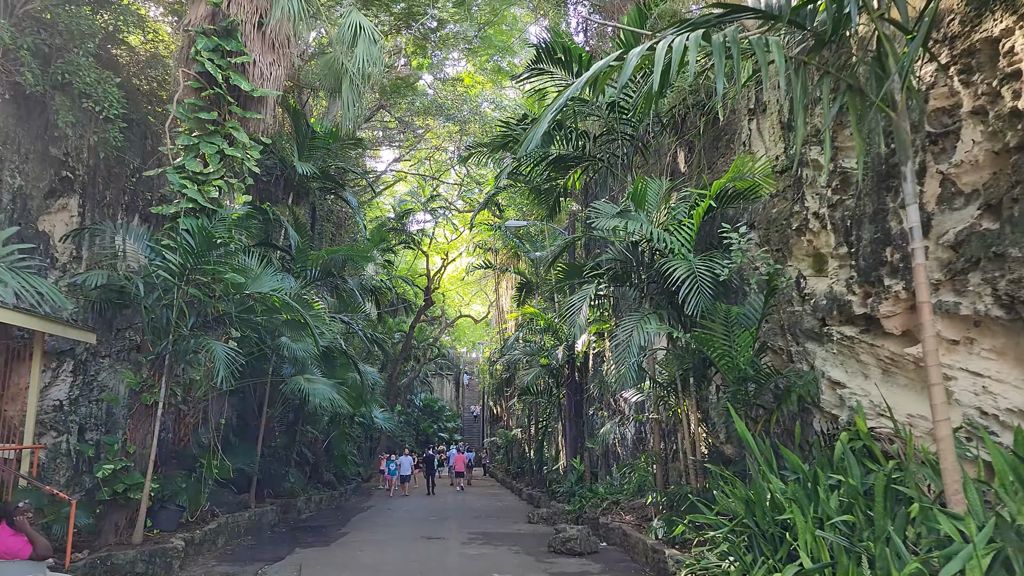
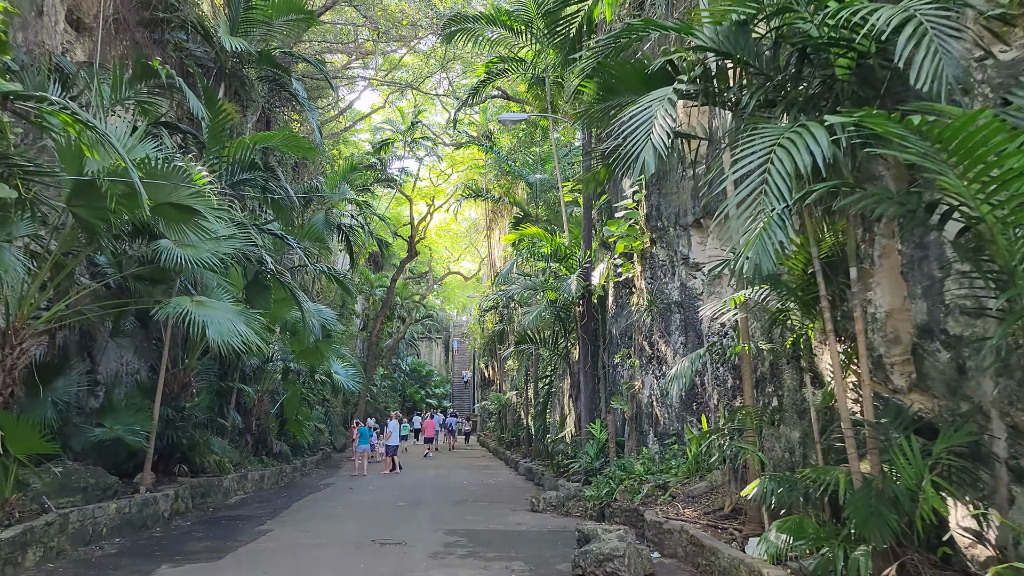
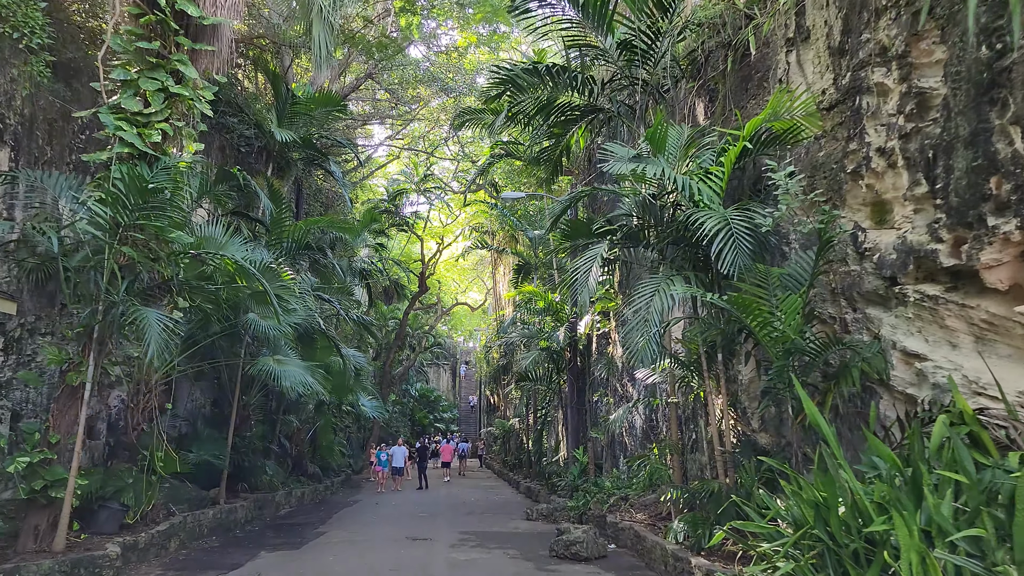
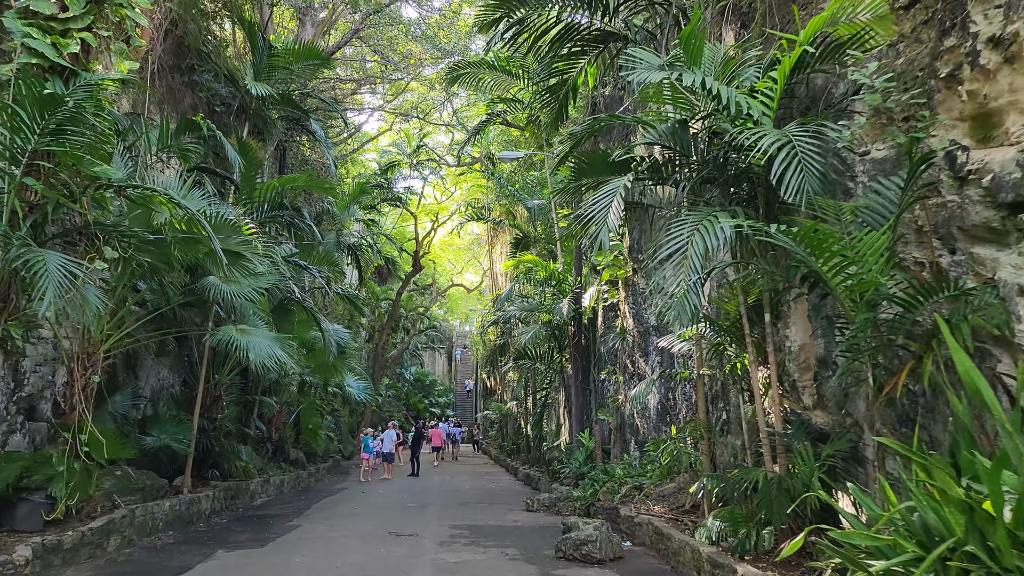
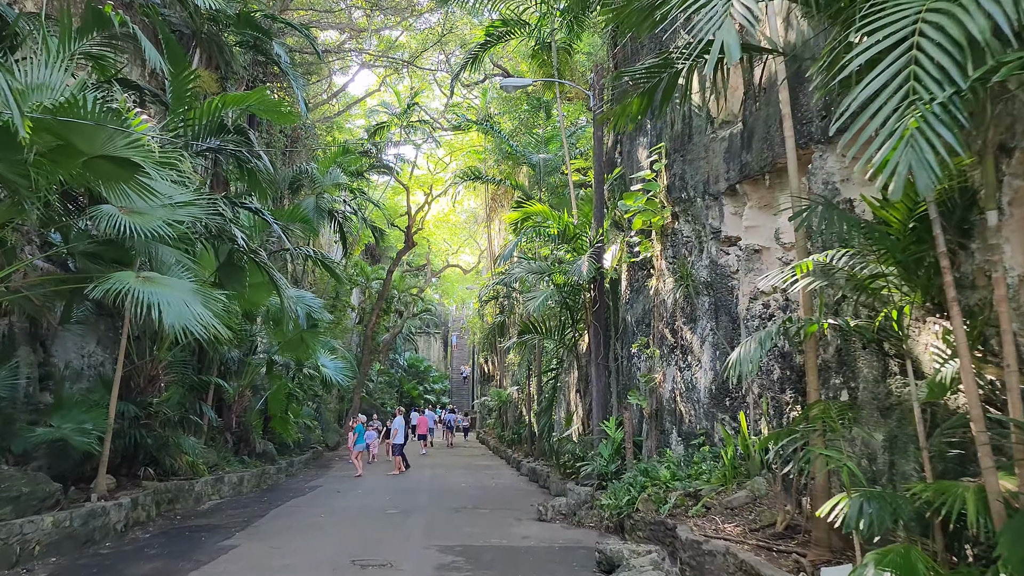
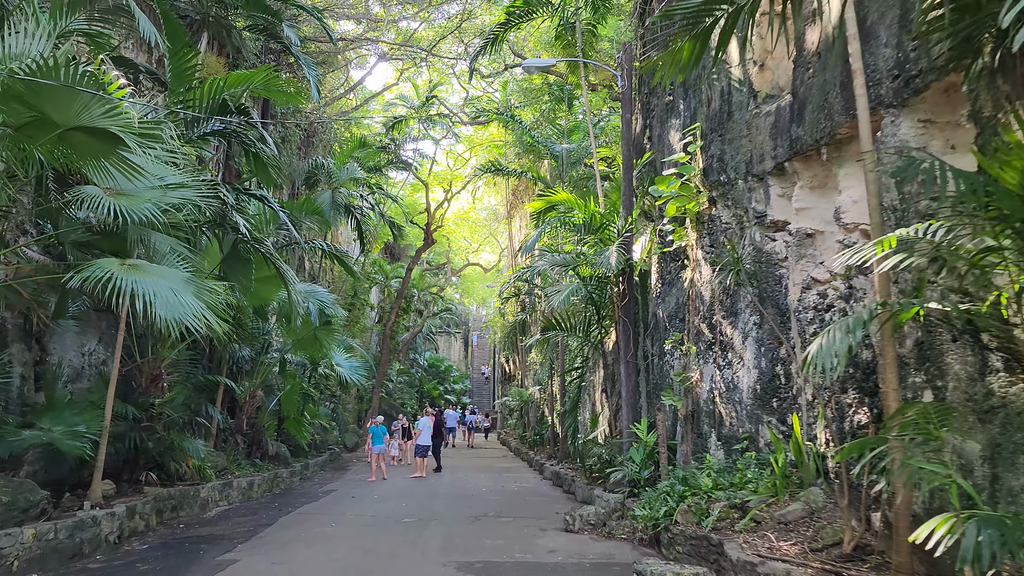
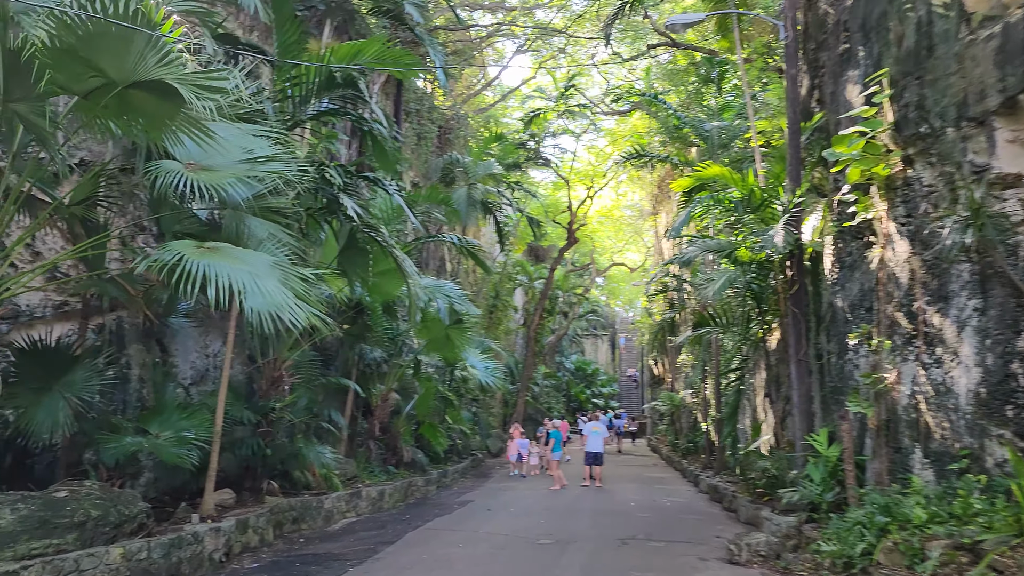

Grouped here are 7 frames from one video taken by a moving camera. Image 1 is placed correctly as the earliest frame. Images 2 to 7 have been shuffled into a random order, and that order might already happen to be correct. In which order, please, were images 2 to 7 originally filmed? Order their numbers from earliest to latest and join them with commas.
3, 4, 2, 5, 6, 7
